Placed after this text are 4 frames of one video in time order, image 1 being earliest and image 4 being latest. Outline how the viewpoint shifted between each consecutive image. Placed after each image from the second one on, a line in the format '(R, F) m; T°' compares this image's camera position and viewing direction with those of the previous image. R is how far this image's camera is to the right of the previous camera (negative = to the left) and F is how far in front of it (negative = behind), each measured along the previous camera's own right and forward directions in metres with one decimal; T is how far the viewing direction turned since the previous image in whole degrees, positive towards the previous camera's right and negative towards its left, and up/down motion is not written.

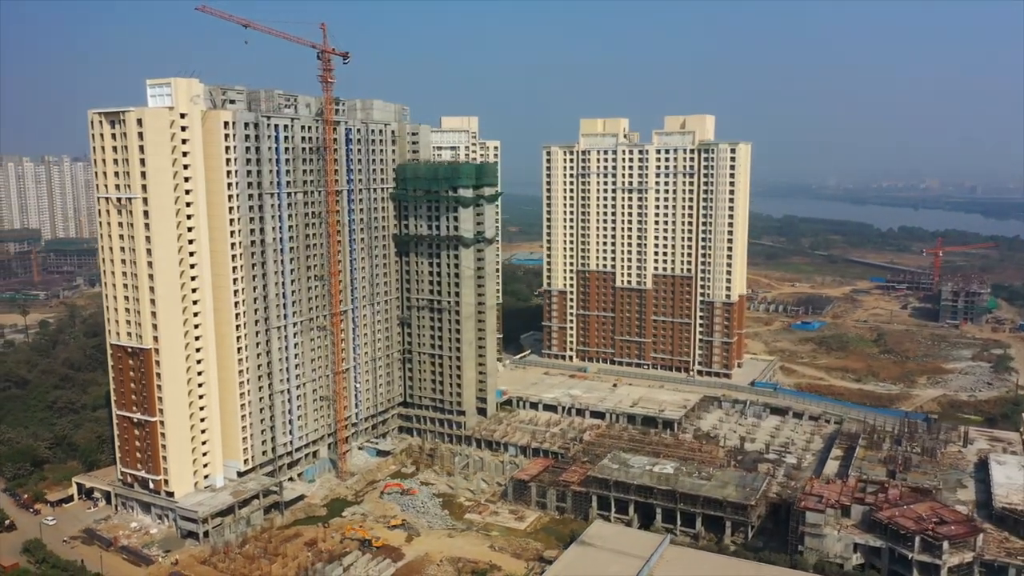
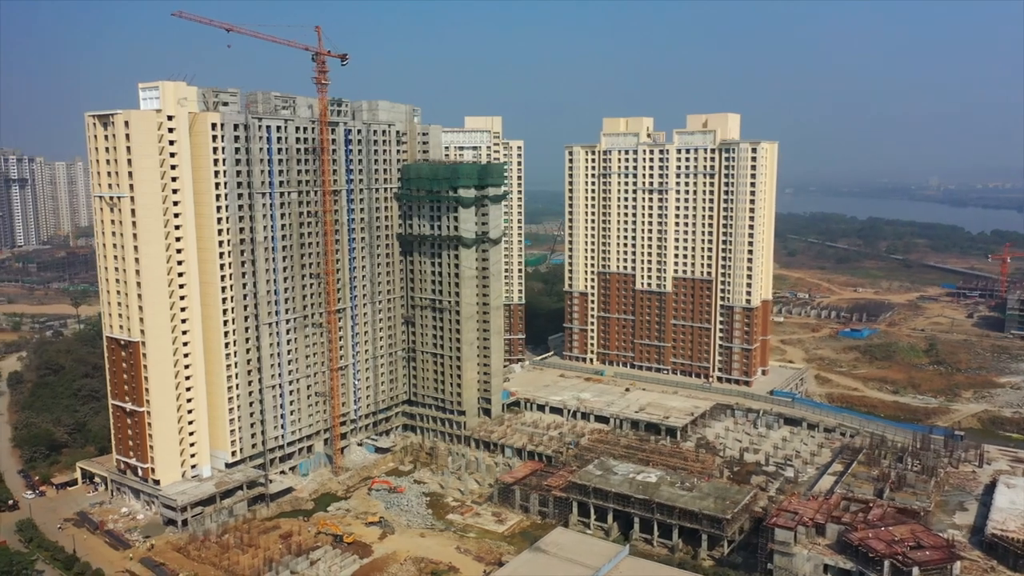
(+9.7, +1.1) m; -6°
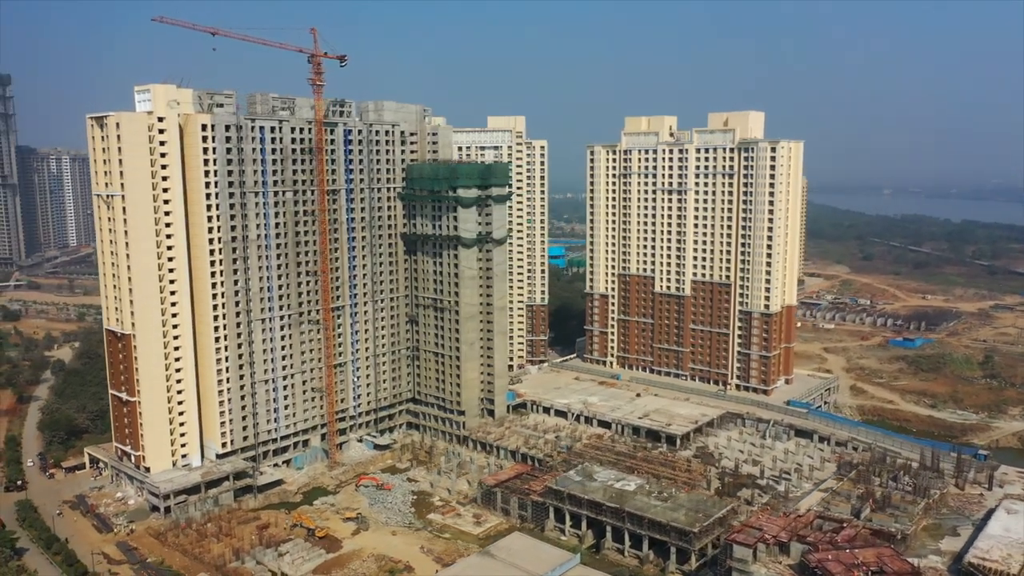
(+10.0, +1.3) m; -6°
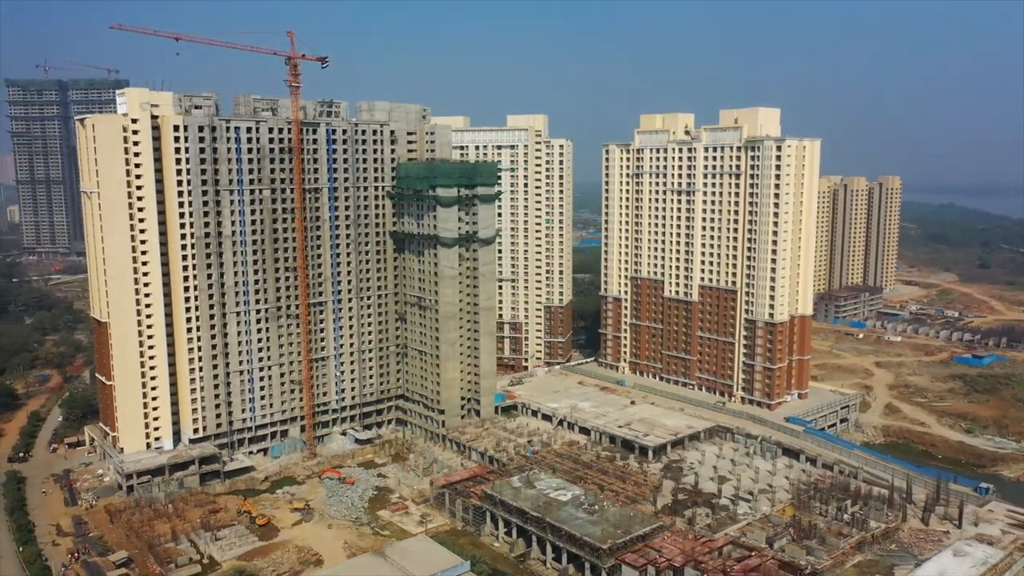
(+17.0, +2.4) m; -9°
